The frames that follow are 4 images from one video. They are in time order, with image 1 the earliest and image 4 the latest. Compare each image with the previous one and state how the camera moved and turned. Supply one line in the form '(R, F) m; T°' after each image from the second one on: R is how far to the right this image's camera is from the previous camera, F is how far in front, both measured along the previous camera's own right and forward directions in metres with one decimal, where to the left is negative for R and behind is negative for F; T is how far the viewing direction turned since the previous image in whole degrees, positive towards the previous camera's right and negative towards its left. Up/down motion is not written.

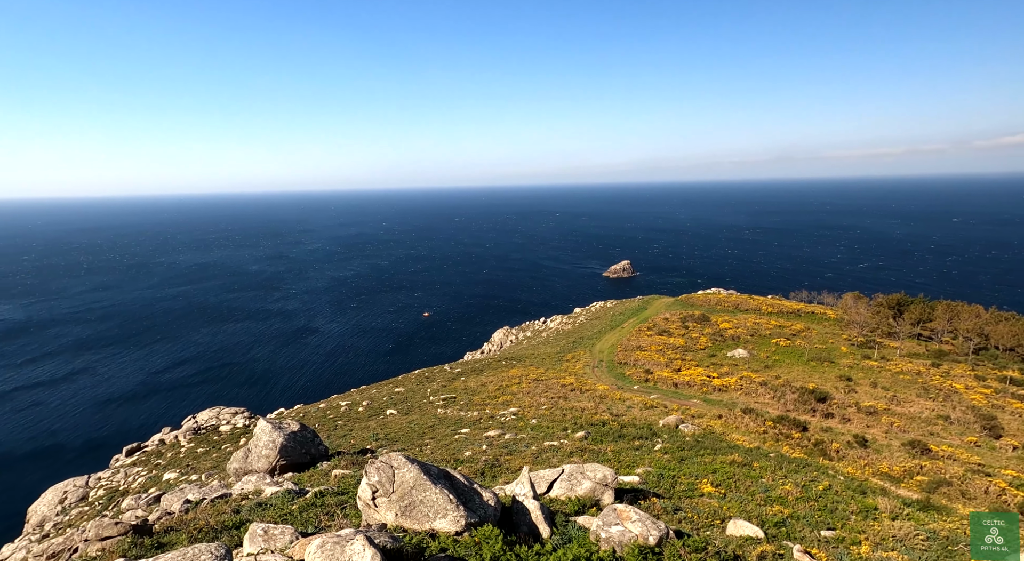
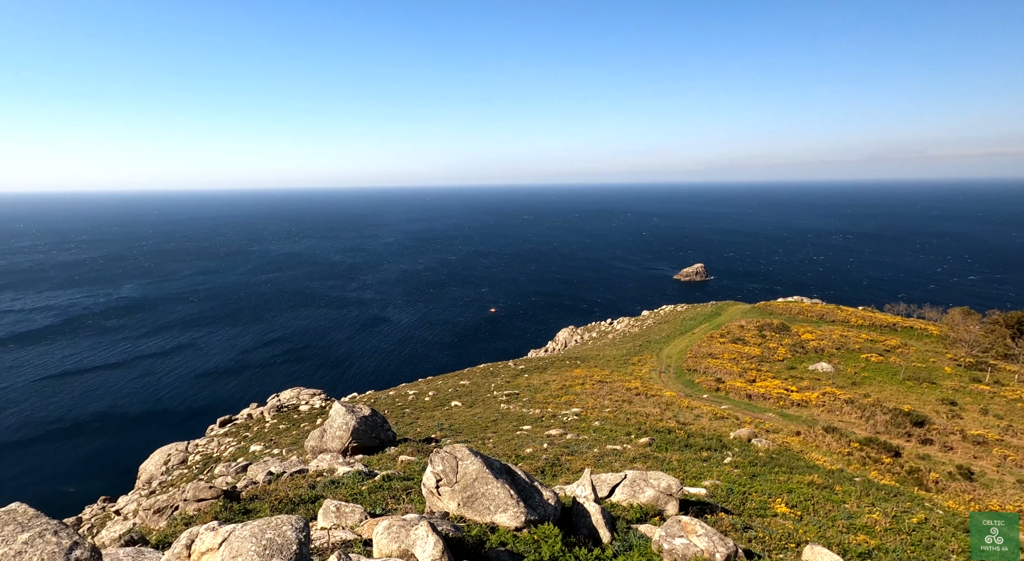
(-0.2, +1.3) m; -6°
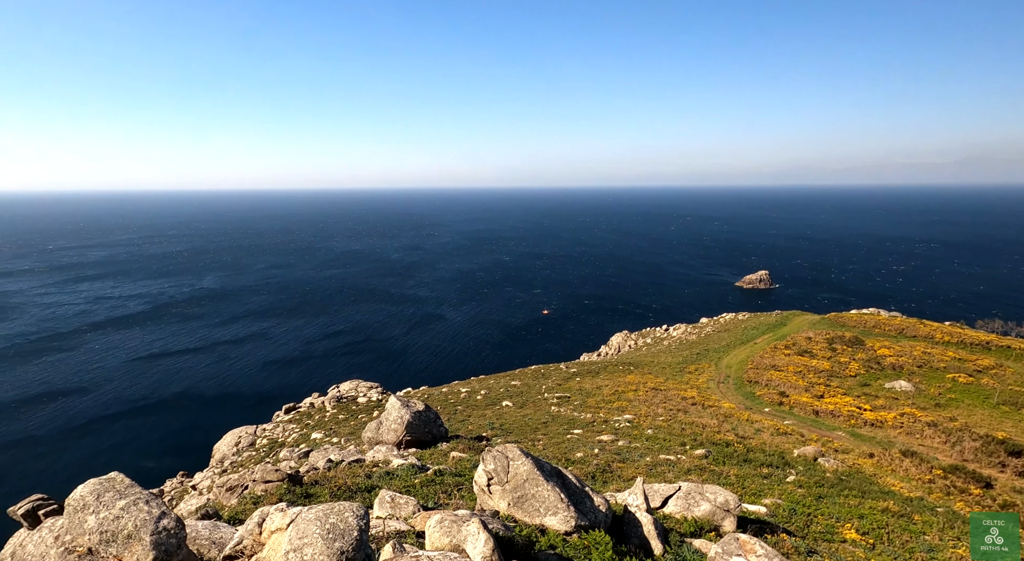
(-0.2, +1.3) m; -5°
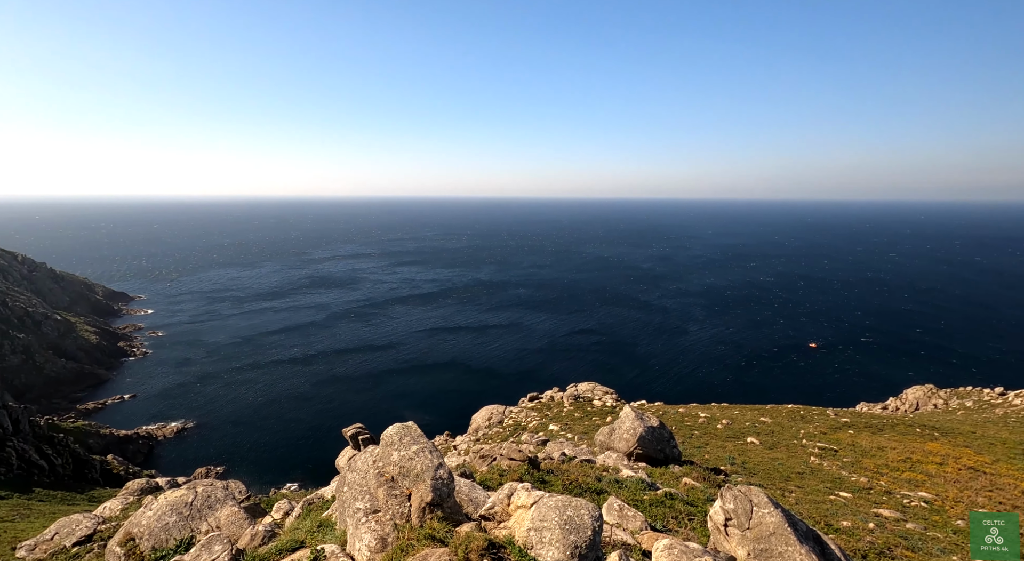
(-1.9, +9.9) m; -22°
